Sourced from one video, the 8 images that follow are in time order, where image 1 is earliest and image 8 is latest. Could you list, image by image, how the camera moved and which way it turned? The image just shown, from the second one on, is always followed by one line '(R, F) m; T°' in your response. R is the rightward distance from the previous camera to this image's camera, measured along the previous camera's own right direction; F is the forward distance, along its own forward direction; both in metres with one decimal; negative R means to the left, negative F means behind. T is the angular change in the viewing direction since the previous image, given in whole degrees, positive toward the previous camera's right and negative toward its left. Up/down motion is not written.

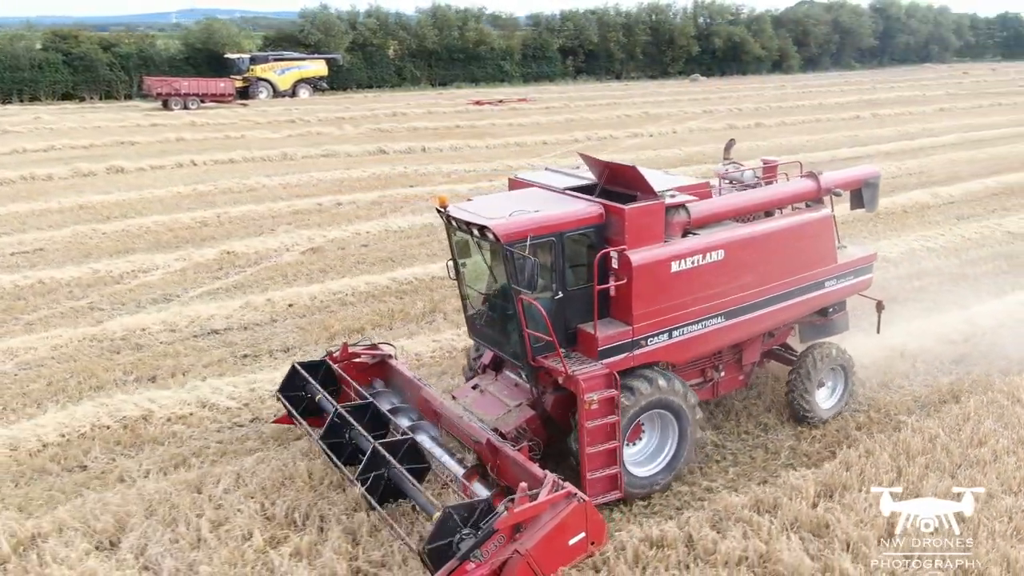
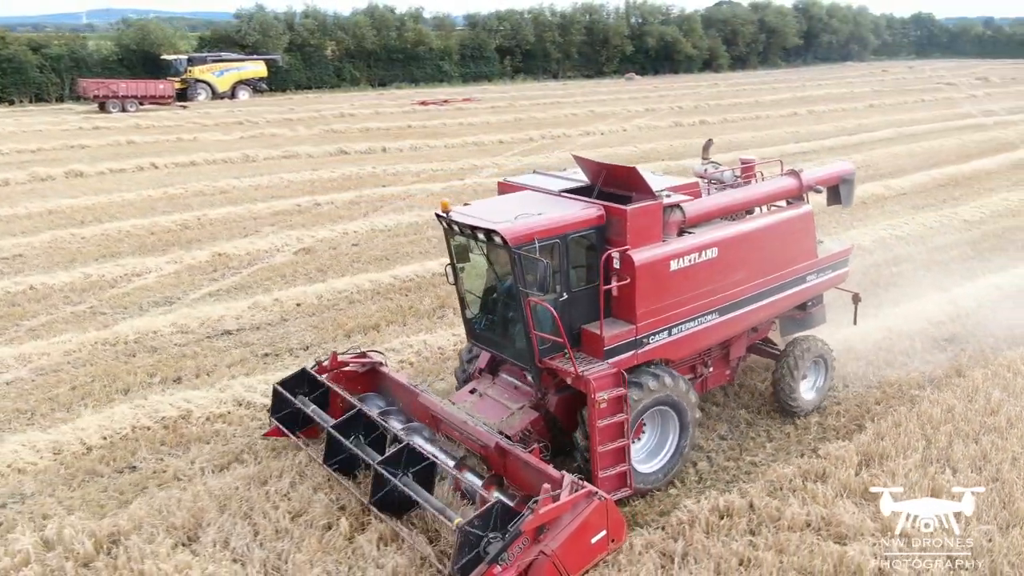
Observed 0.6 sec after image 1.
(-0.8, -0.2) m; +5°
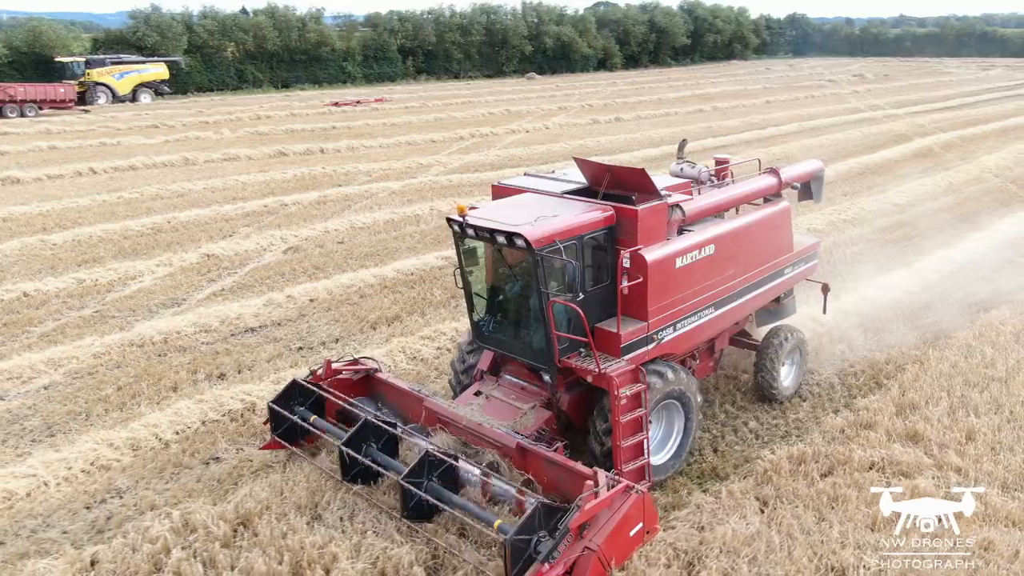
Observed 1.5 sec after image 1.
(-1.3, -0.4) m; +7°
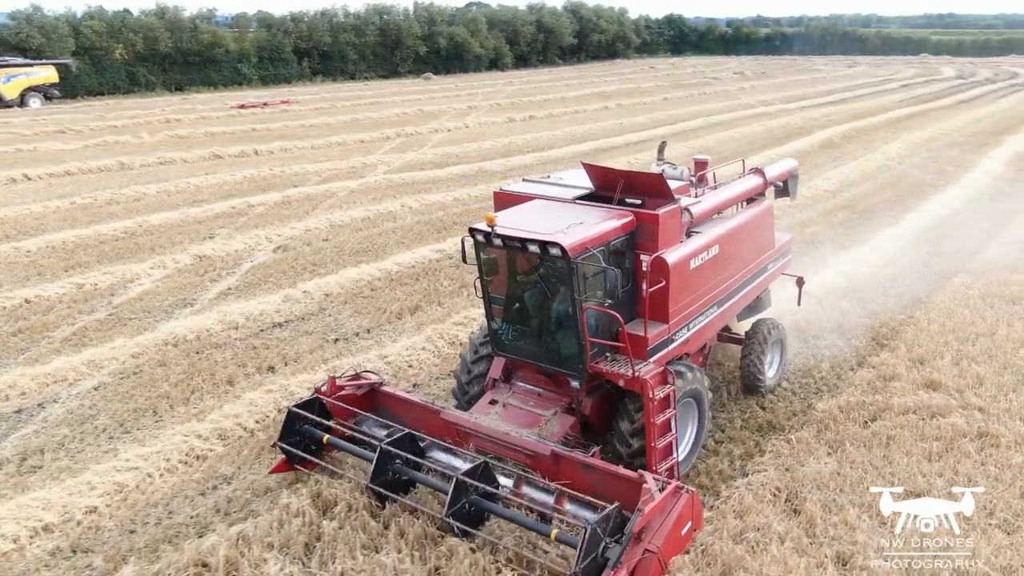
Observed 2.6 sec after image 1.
(-1.4, -0.4) m; +8°
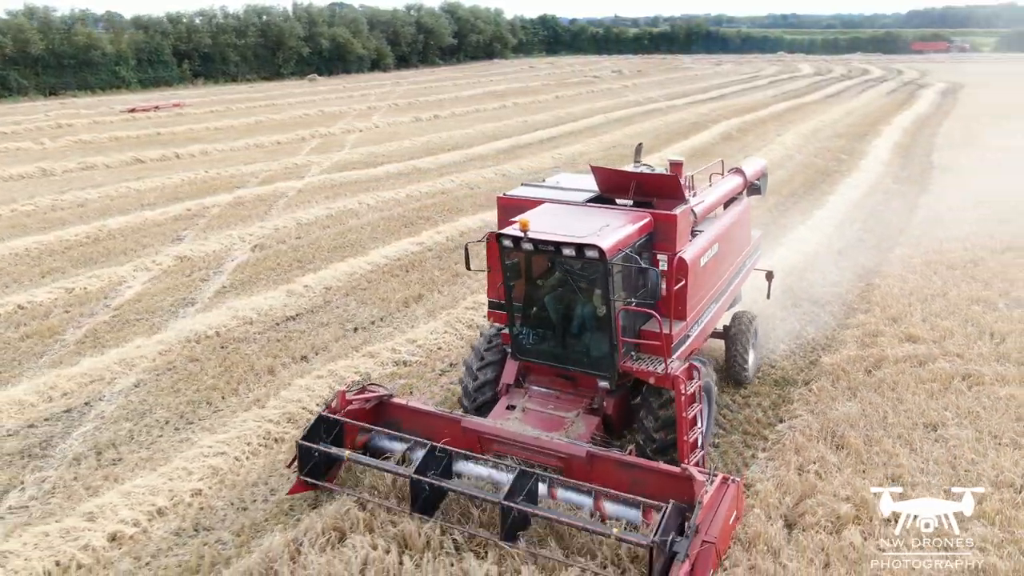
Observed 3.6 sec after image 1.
(-1.4, -0.5) m; +8°
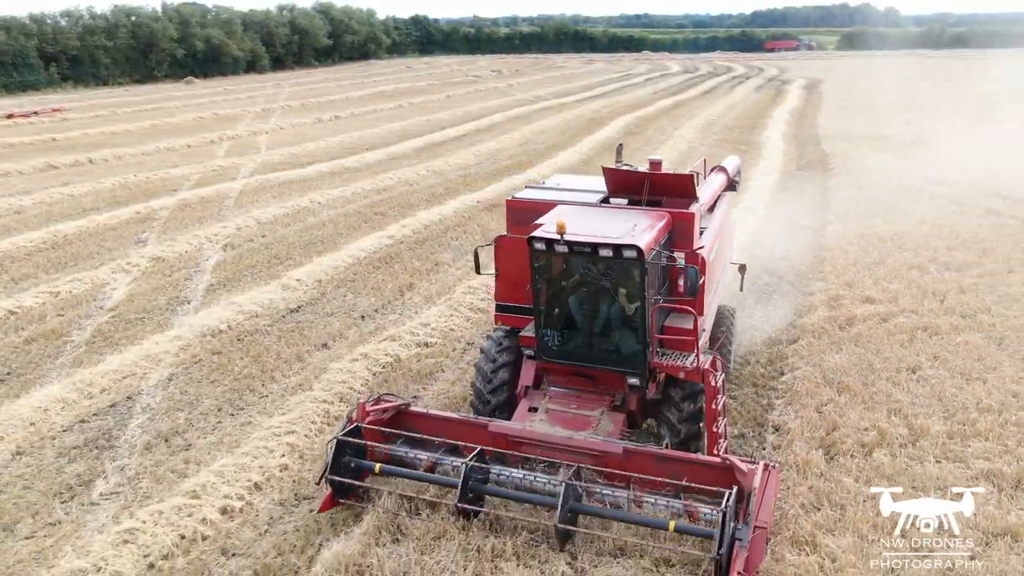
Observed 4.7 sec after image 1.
(-1.4, -0.5) m; +8°
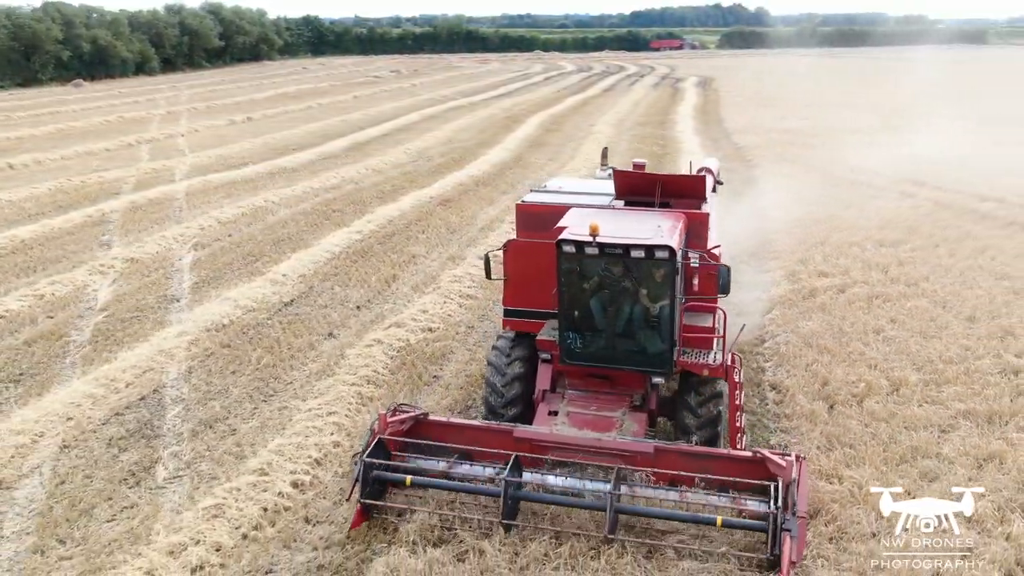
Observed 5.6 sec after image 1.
(-1.1, -0.5) m; +7°
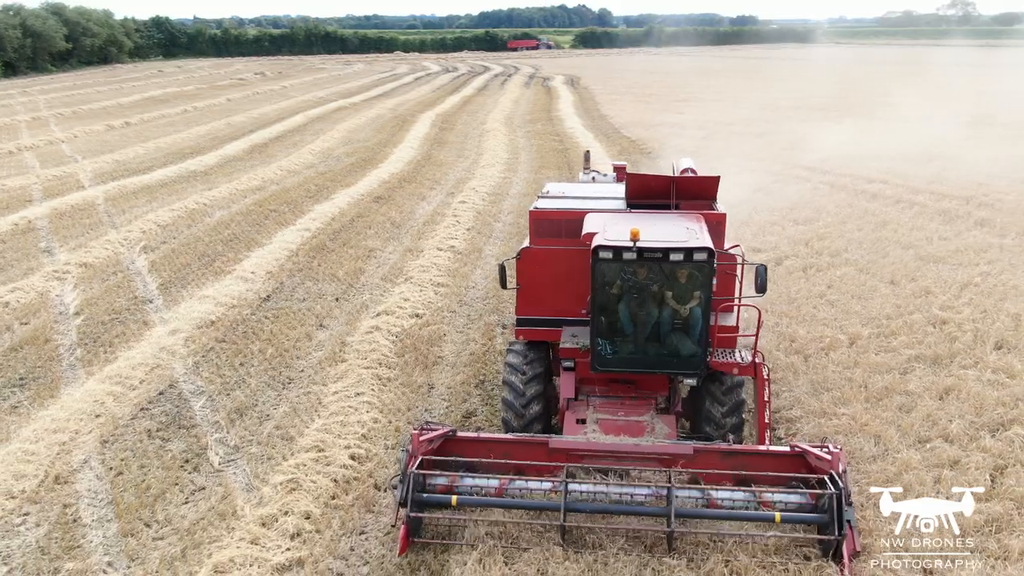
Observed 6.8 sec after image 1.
(-1.3, -0.5) m; +9°
